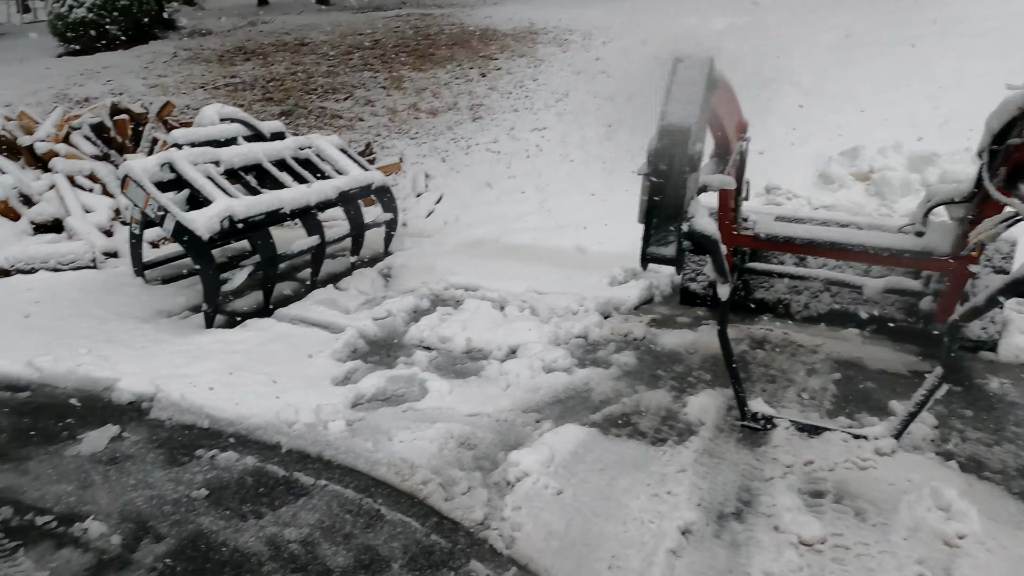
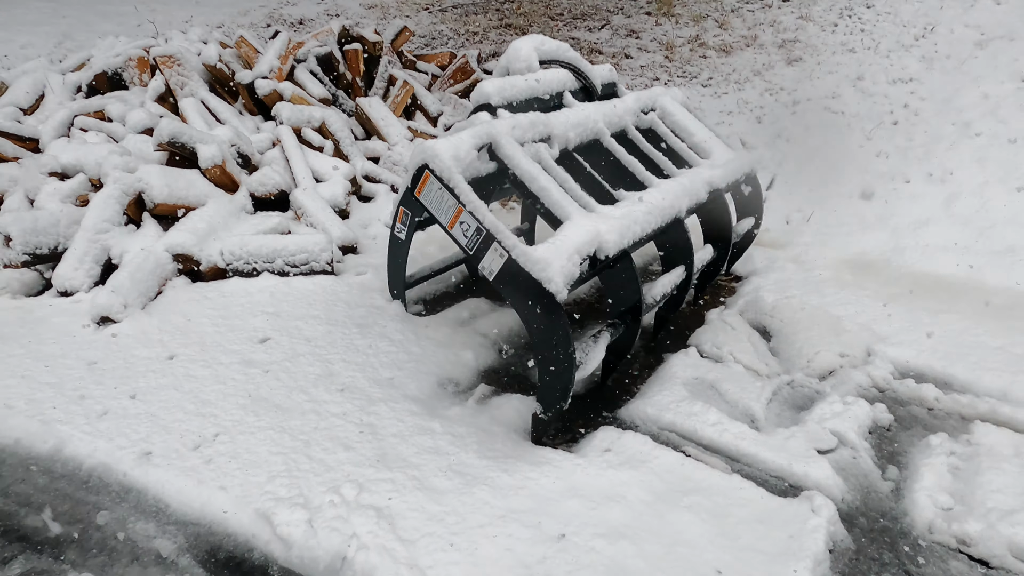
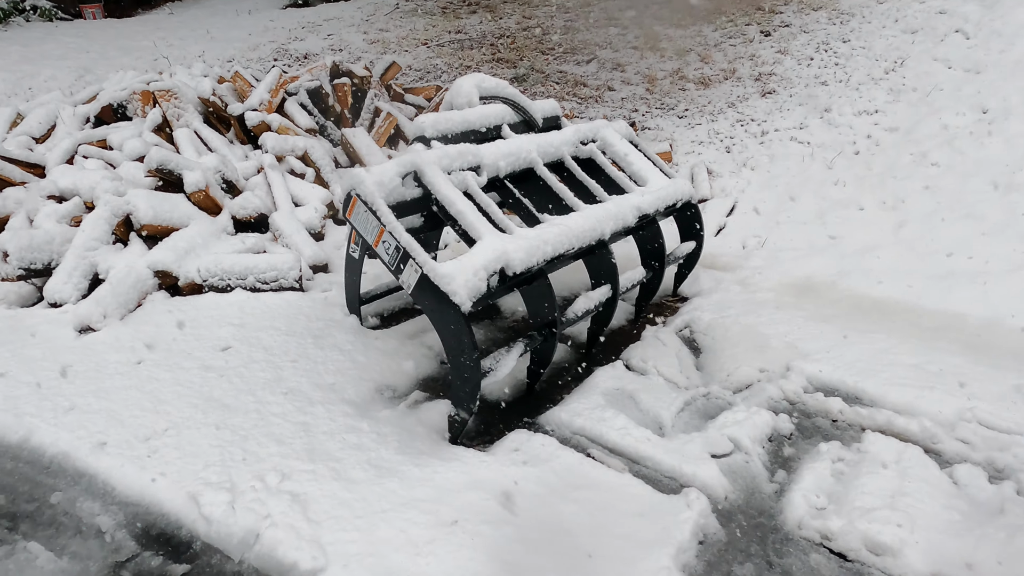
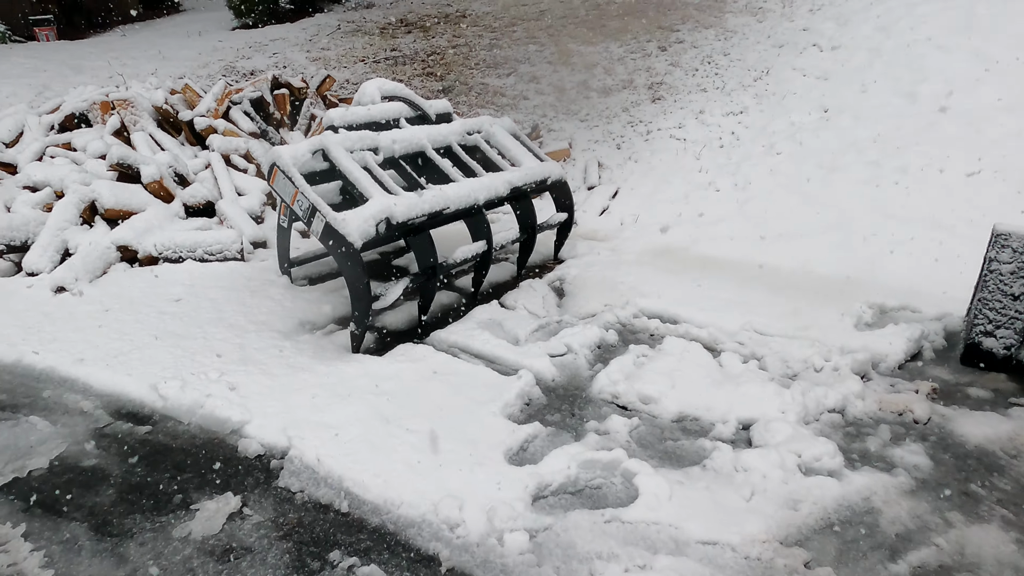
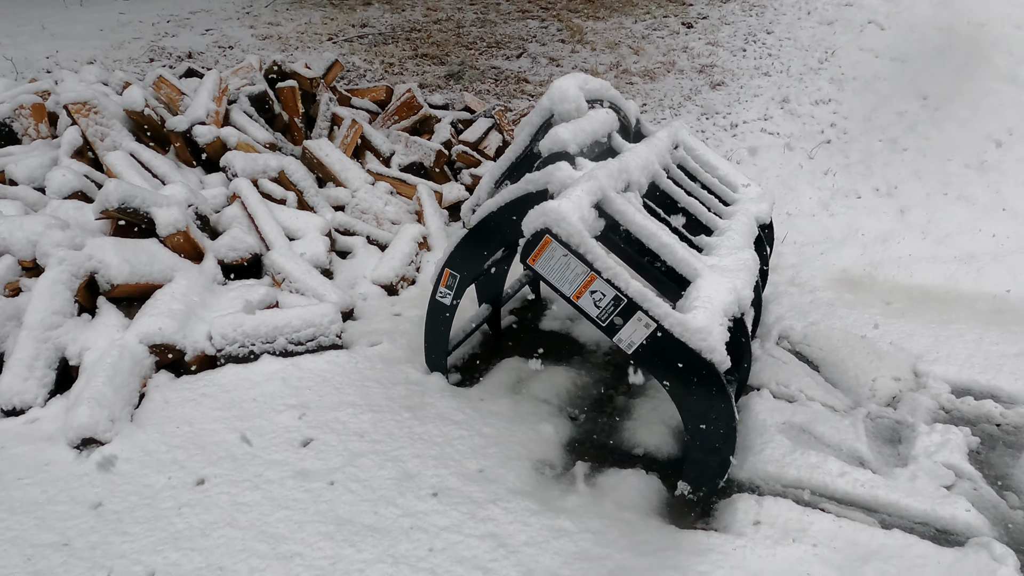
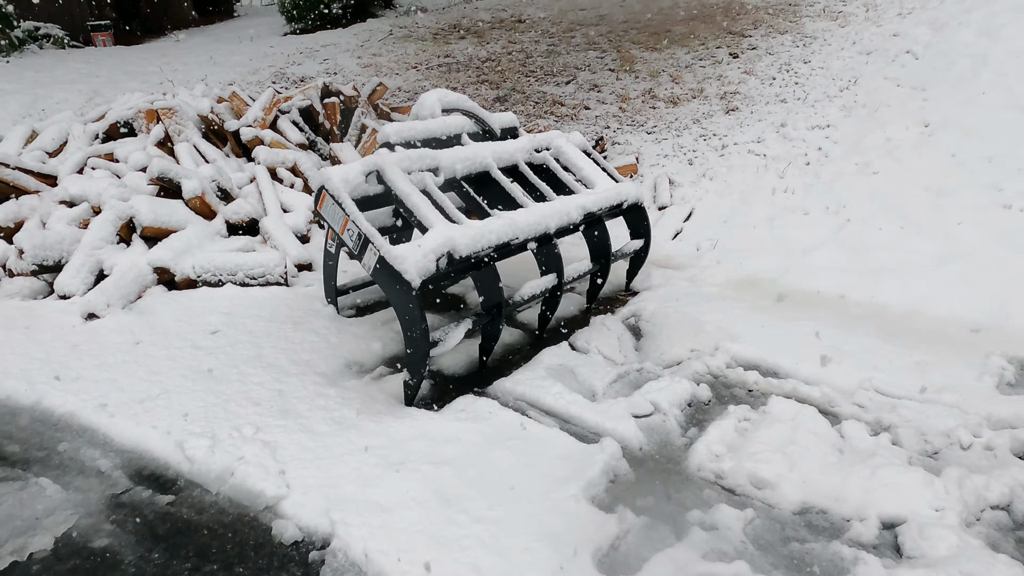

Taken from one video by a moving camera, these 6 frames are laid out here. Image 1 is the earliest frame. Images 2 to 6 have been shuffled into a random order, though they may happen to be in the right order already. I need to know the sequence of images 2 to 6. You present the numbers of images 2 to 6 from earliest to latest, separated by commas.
4, 6, 3, 2, 5
